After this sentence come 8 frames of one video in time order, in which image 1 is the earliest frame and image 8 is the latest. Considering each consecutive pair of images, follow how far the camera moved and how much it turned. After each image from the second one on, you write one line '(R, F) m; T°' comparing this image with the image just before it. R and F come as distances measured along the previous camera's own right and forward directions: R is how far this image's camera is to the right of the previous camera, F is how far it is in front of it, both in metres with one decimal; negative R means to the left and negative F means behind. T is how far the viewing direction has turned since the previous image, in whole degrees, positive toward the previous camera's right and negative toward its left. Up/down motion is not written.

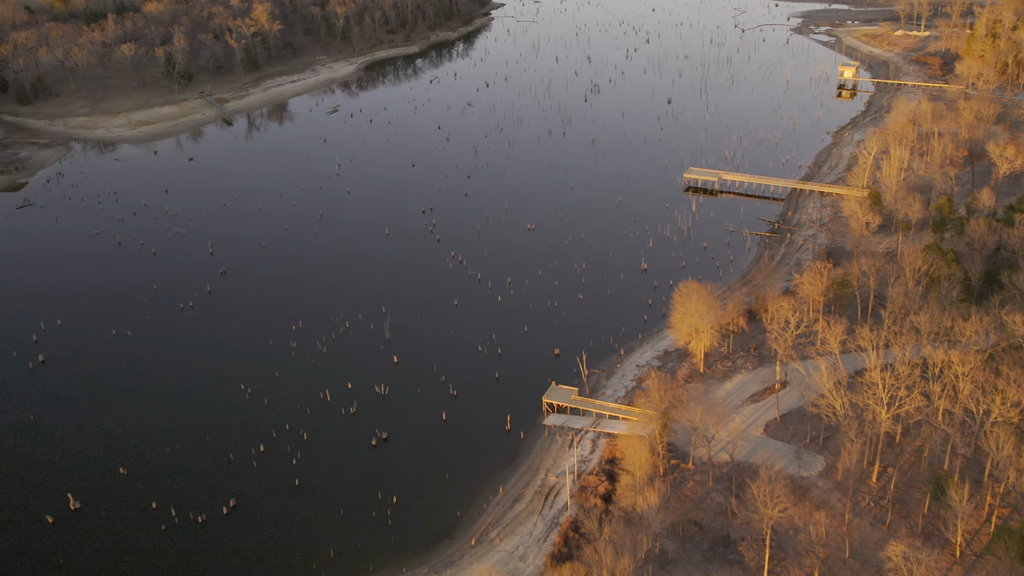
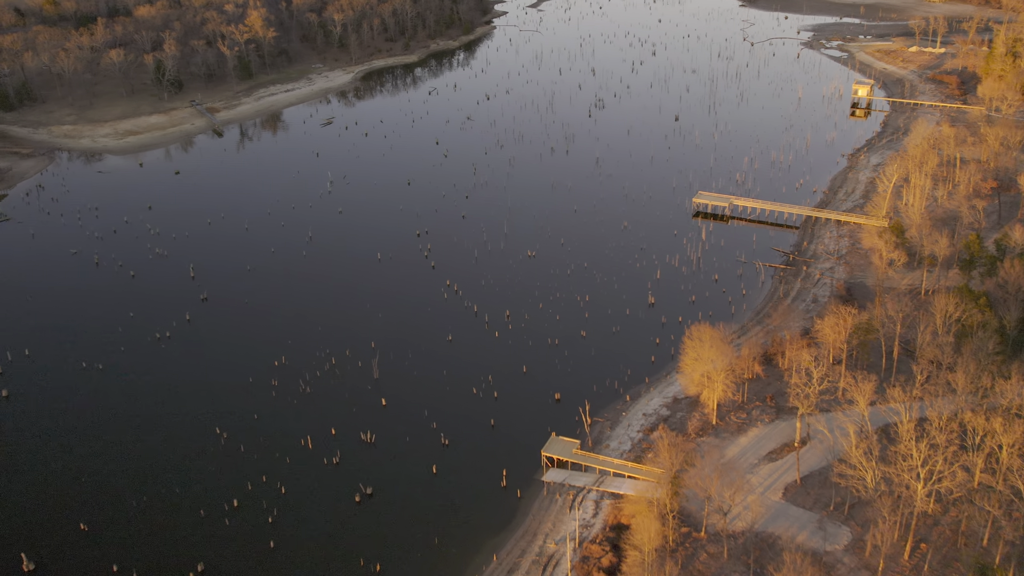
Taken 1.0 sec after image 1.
(0.0, +1.9) m; 0°
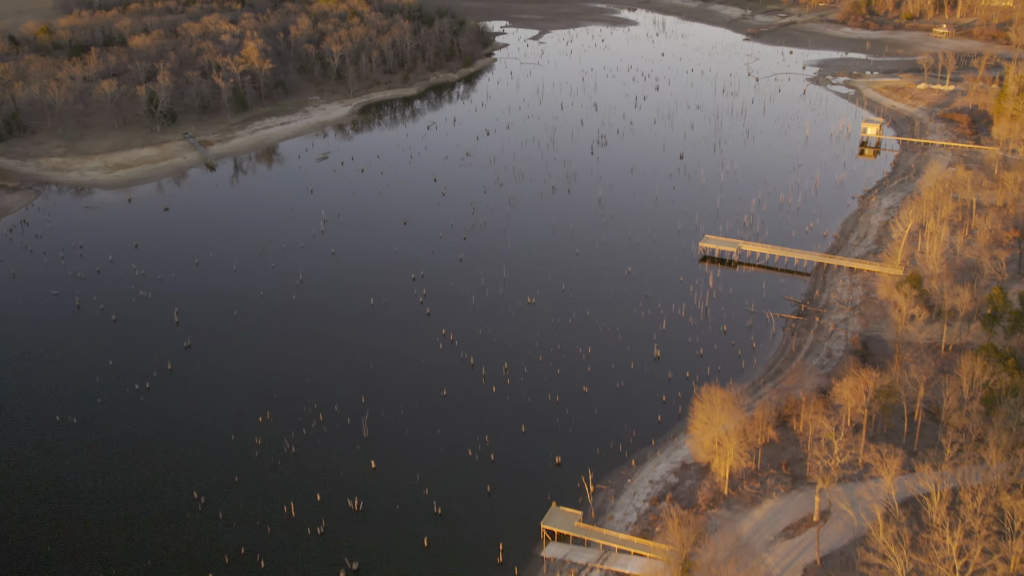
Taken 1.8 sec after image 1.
(0.0, +1.4) m; 0°
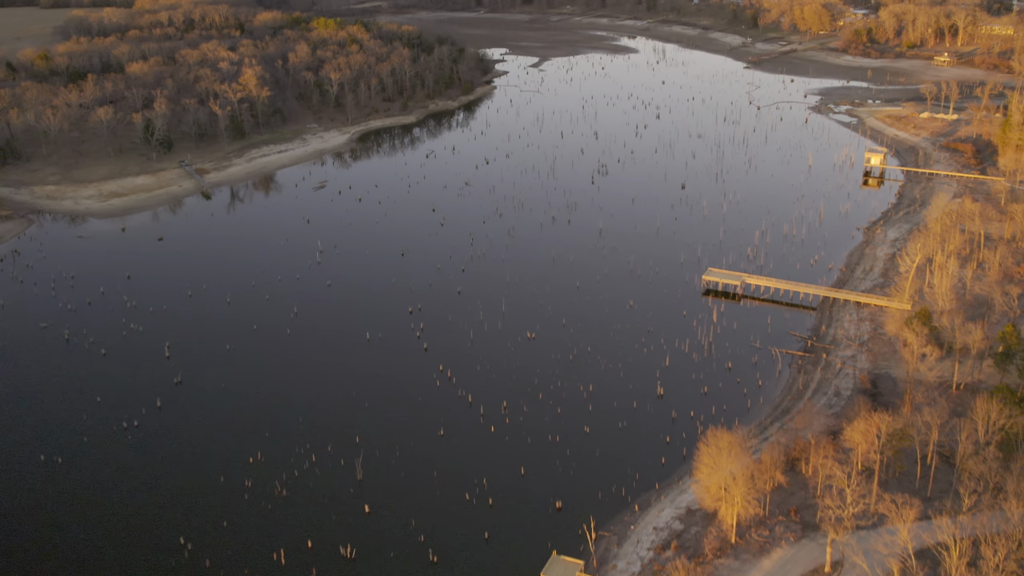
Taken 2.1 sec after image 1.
(0.0, +0.7) m; 0°
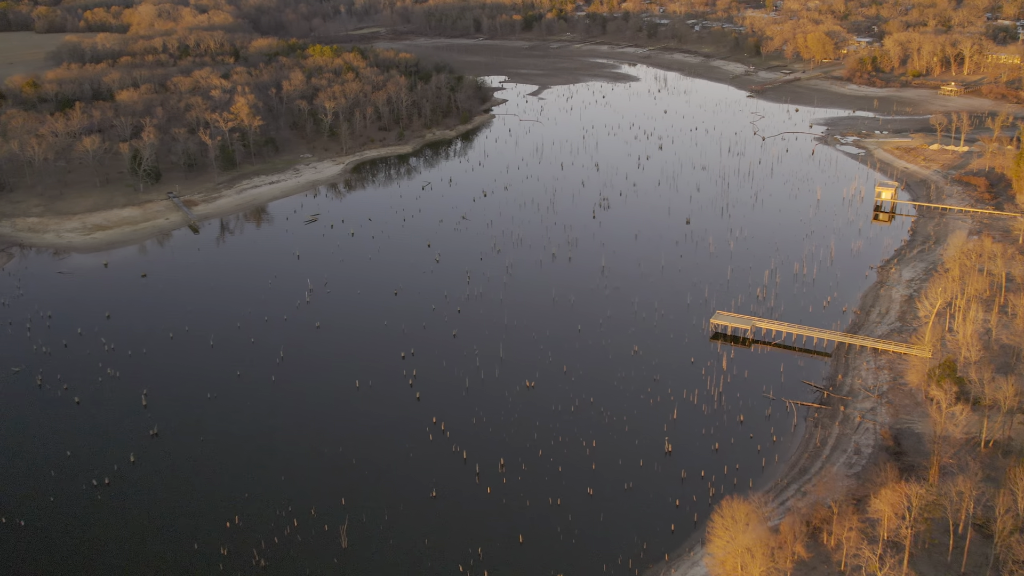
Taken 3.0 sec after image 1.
(0.0, +1.7) m; 0°
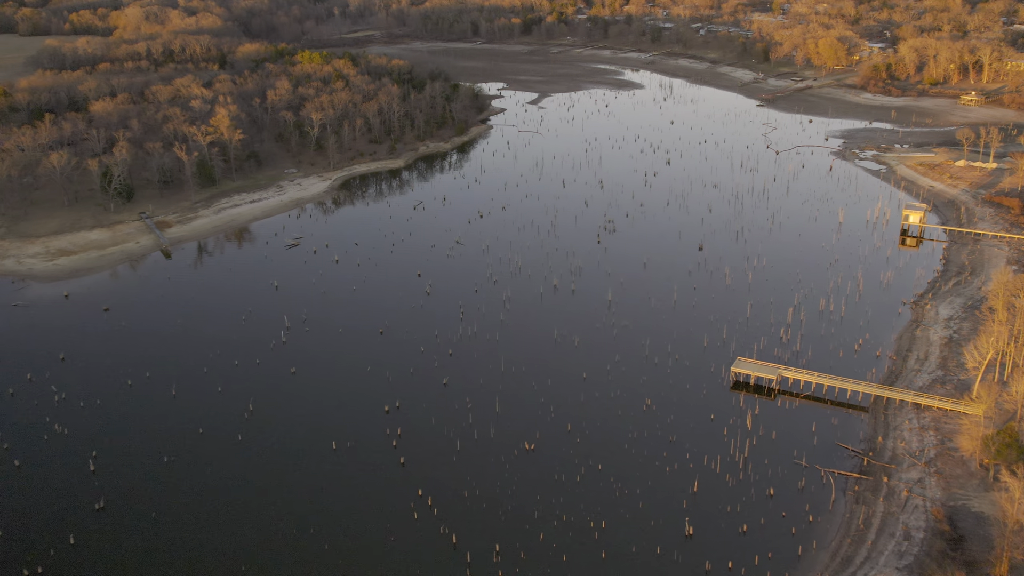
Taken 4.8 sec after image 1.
(0.0, +3.5) m; 0°
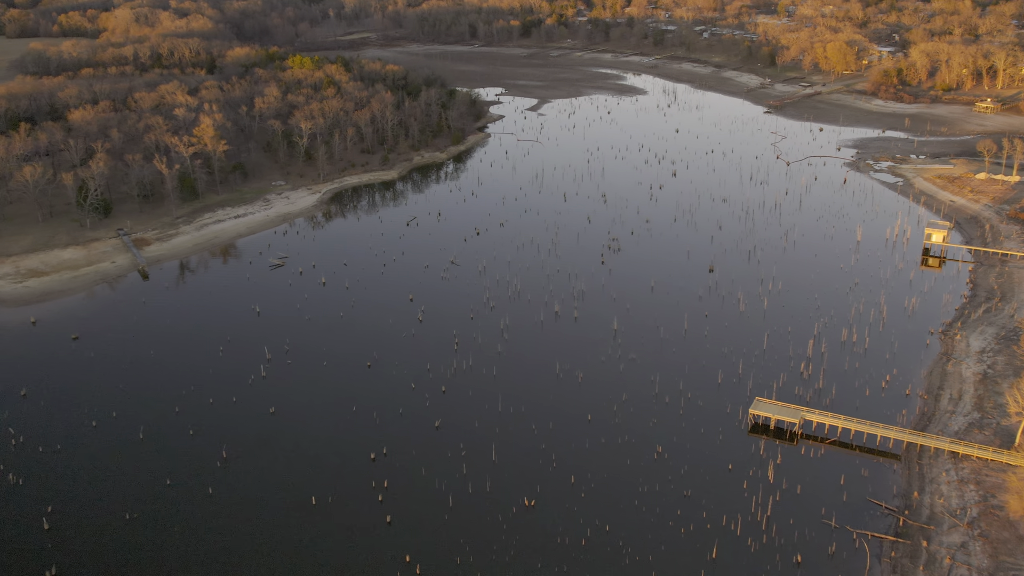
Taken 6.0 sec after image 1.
(0.0, +2.5) m; 0°
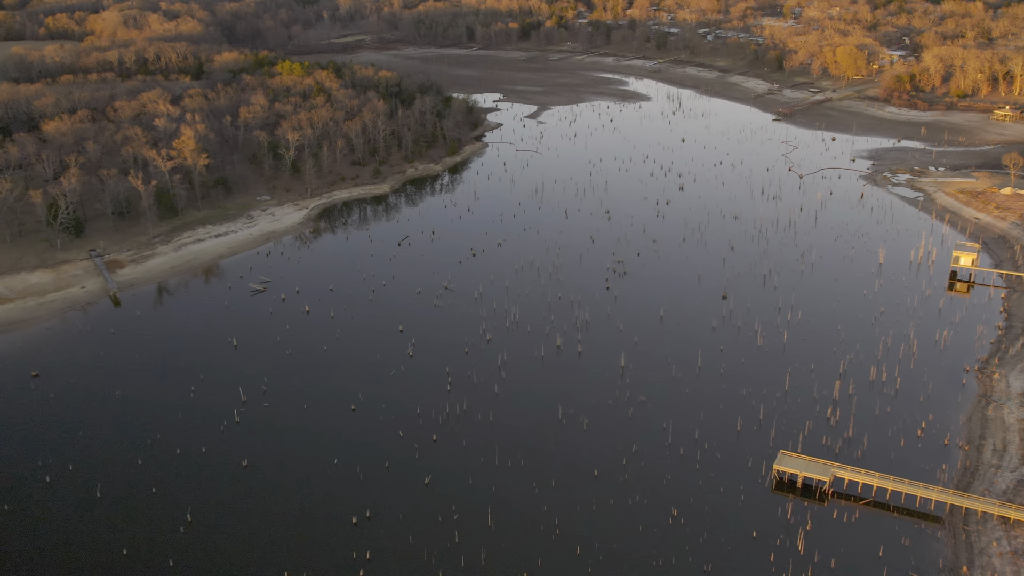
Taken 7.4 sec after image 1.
(0.0, +2.7) m; 0°
